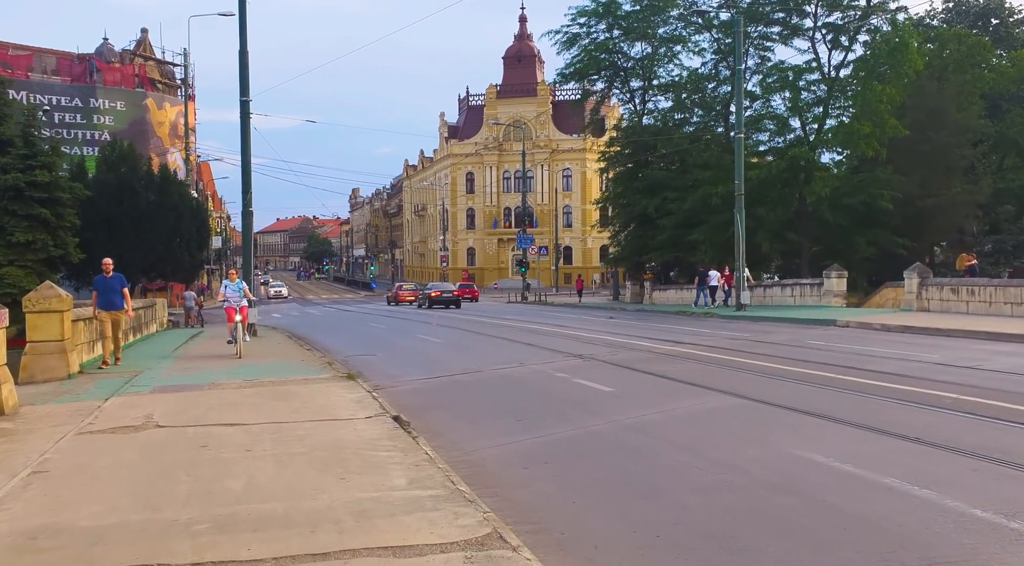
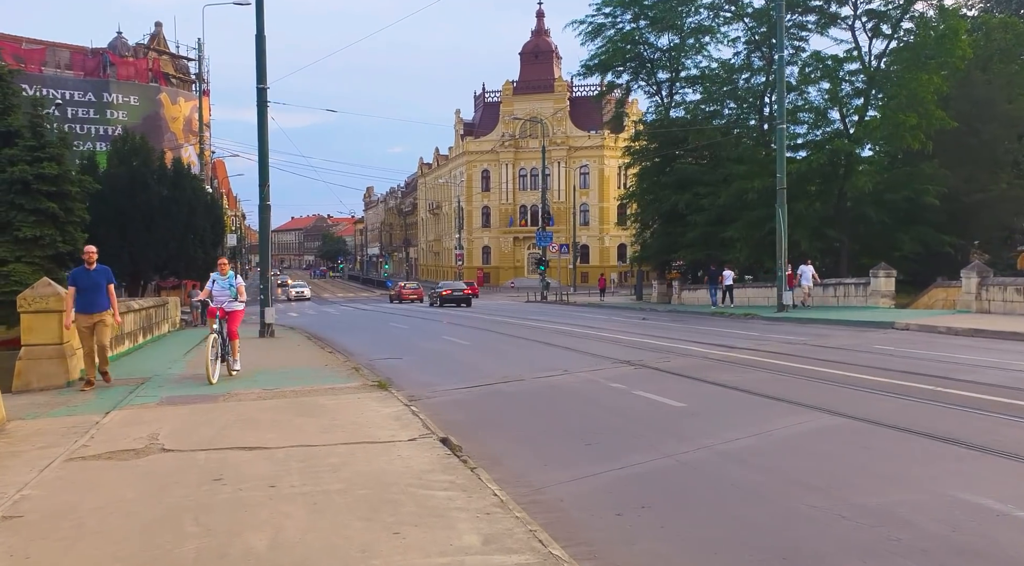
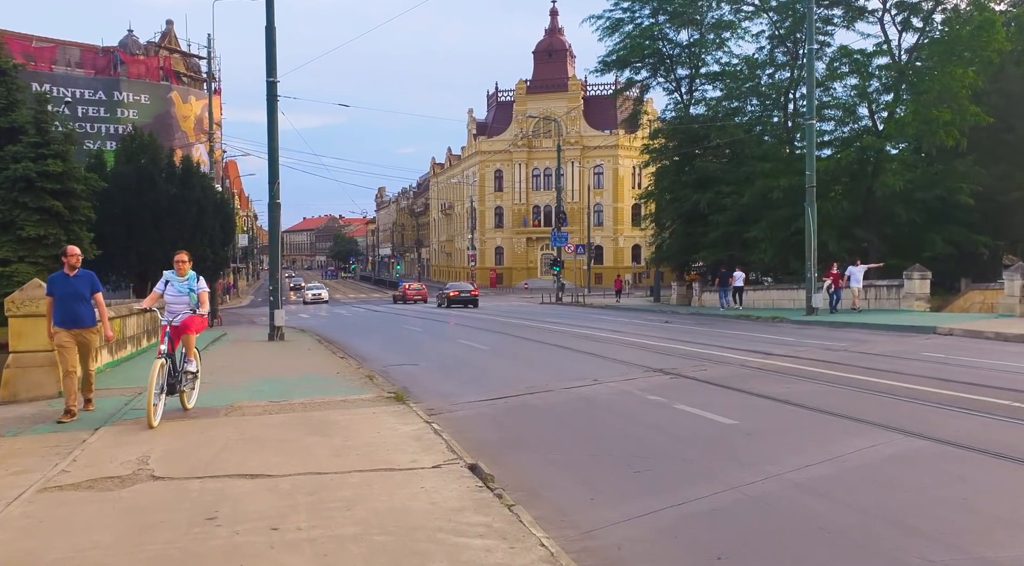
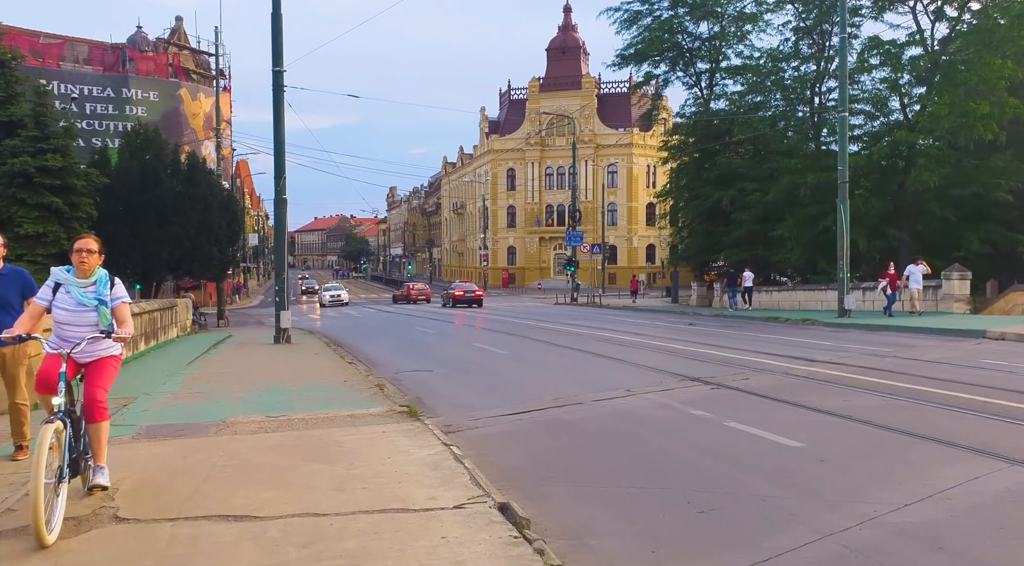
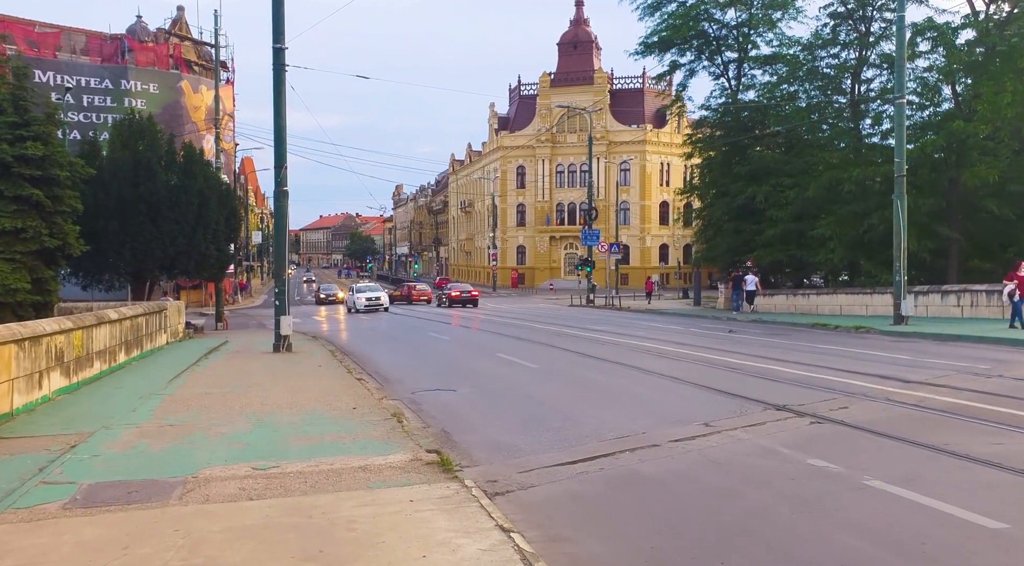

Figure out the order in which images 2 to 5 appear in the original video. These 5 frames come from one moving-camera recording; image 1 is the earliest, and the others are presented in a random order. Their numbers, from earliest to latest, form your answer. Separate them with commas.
2, 3, 4, 5
